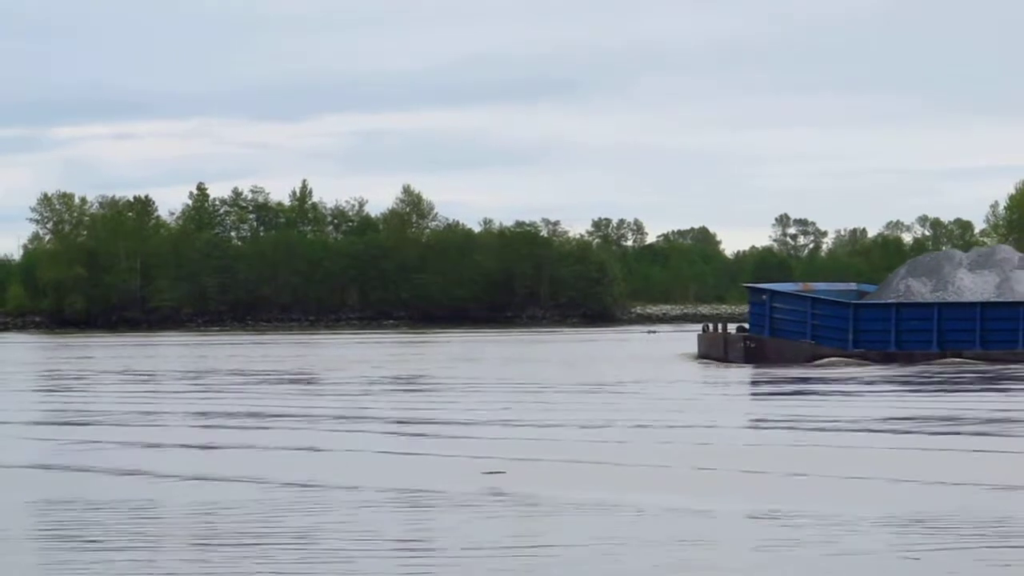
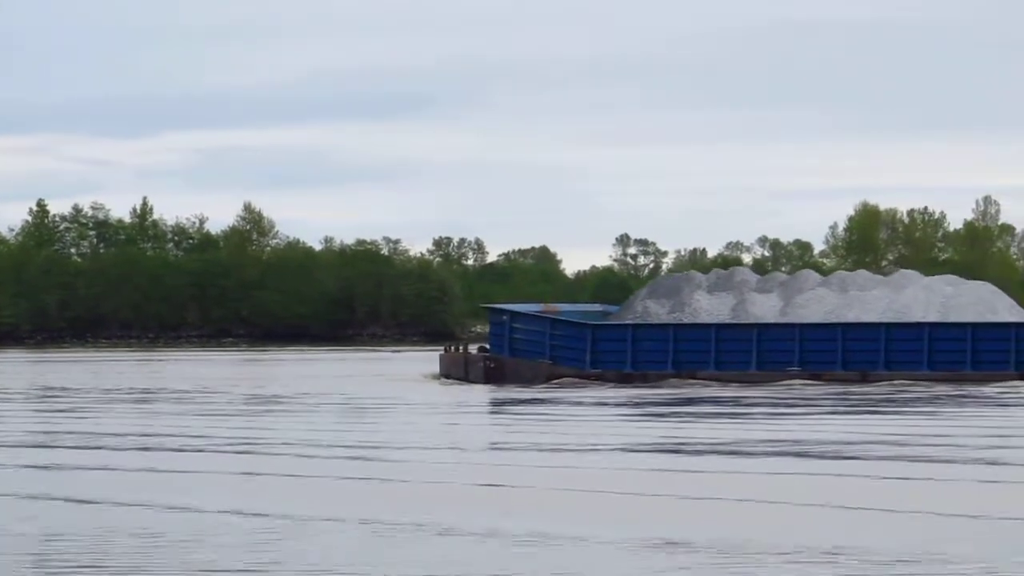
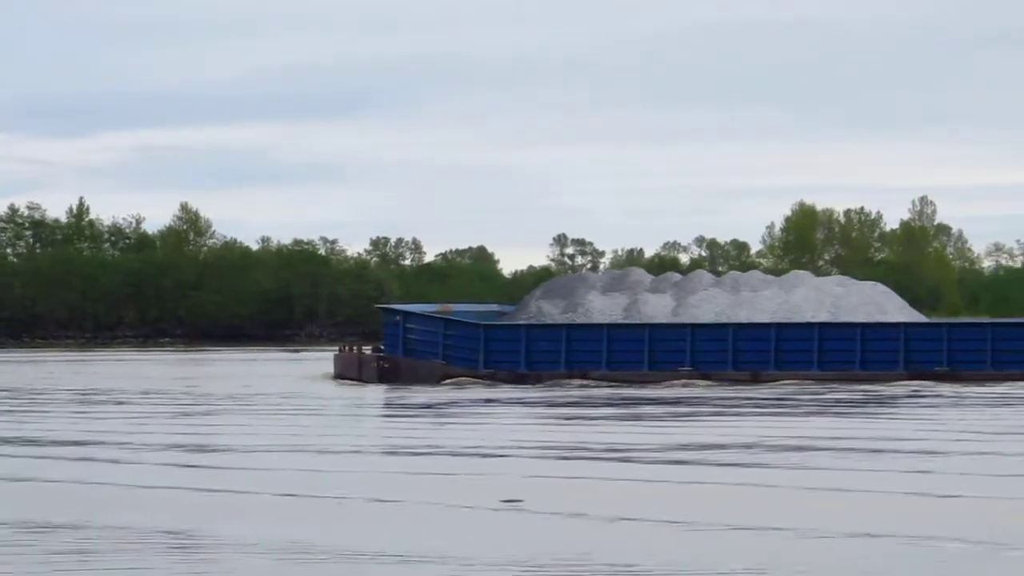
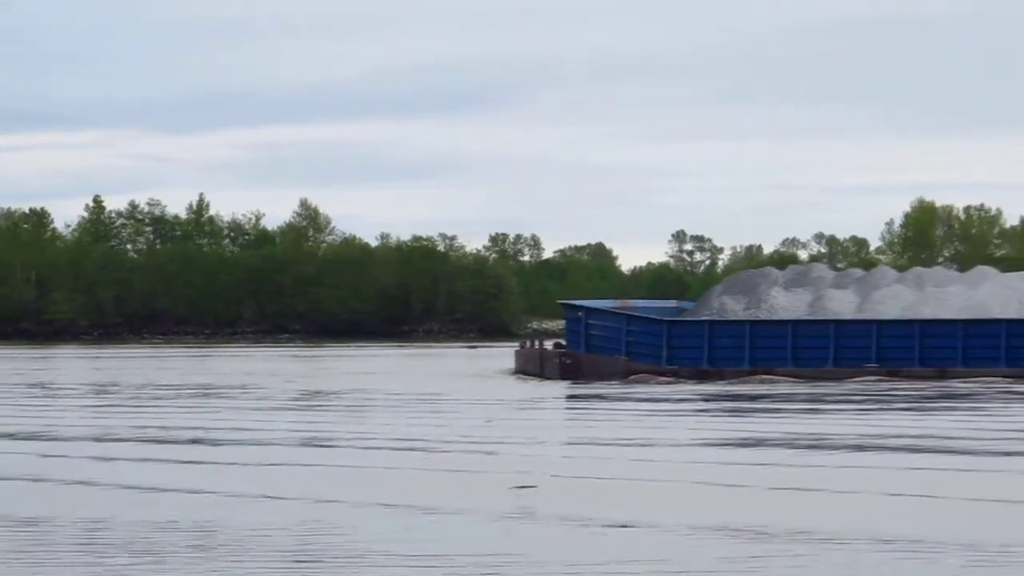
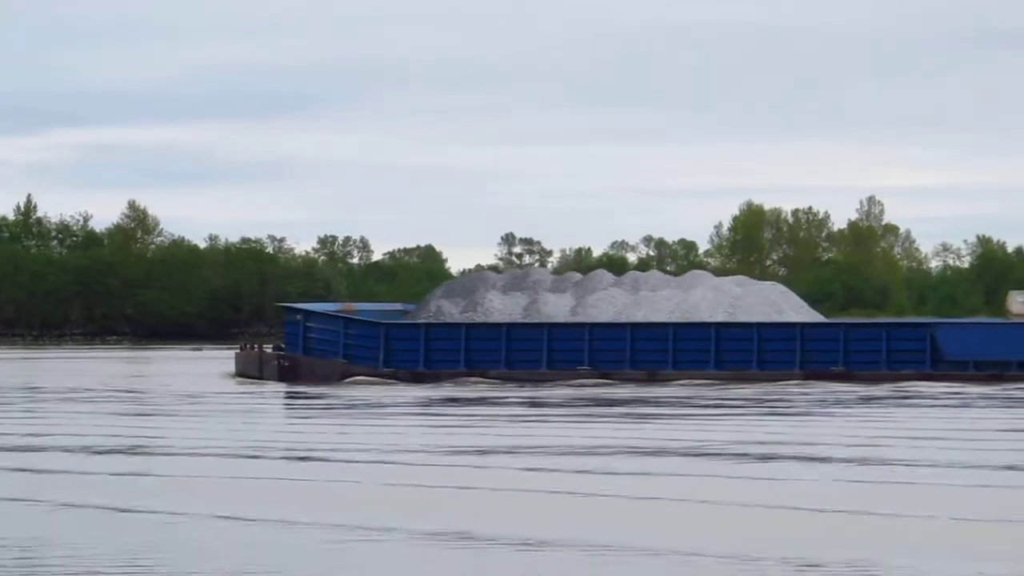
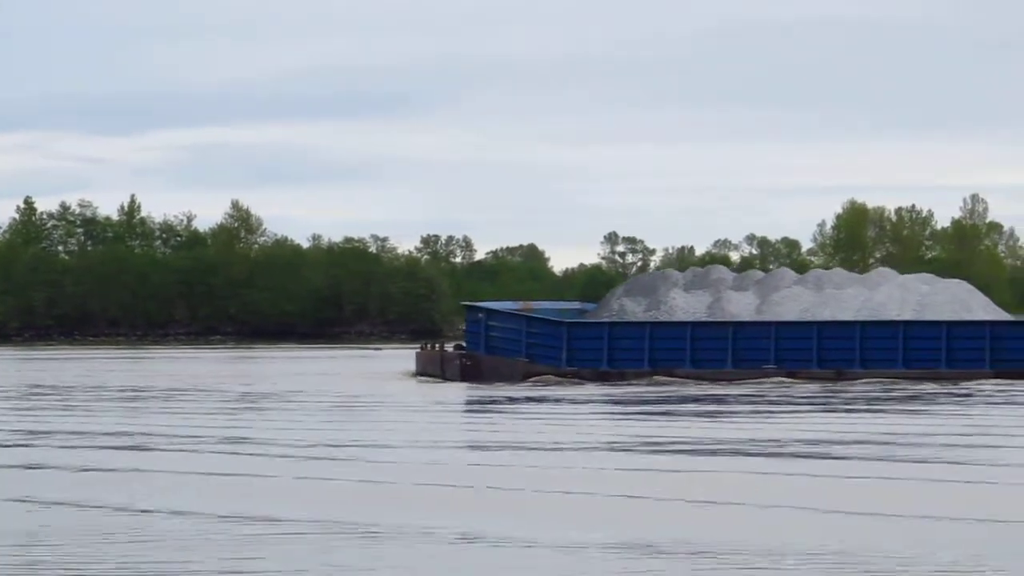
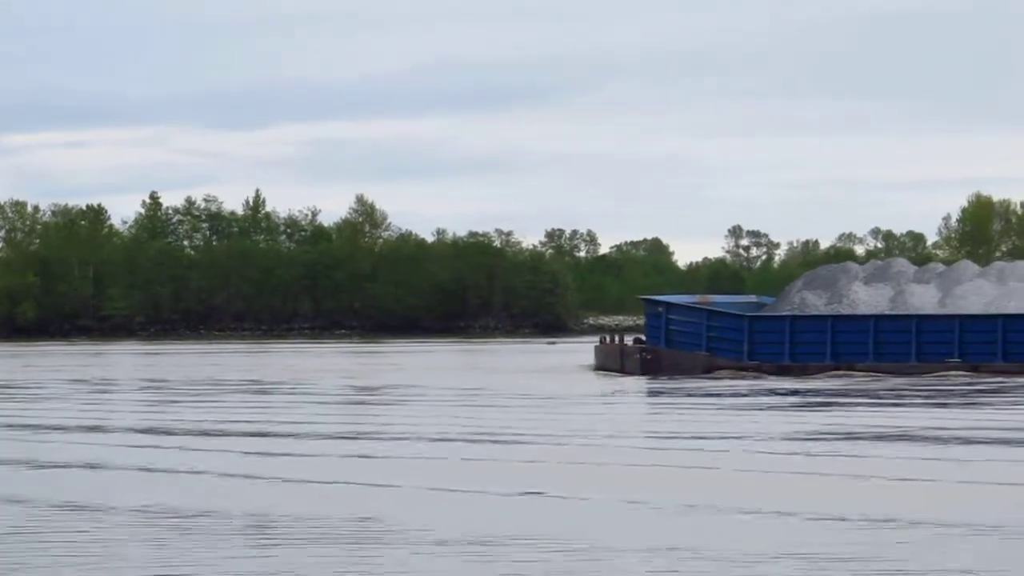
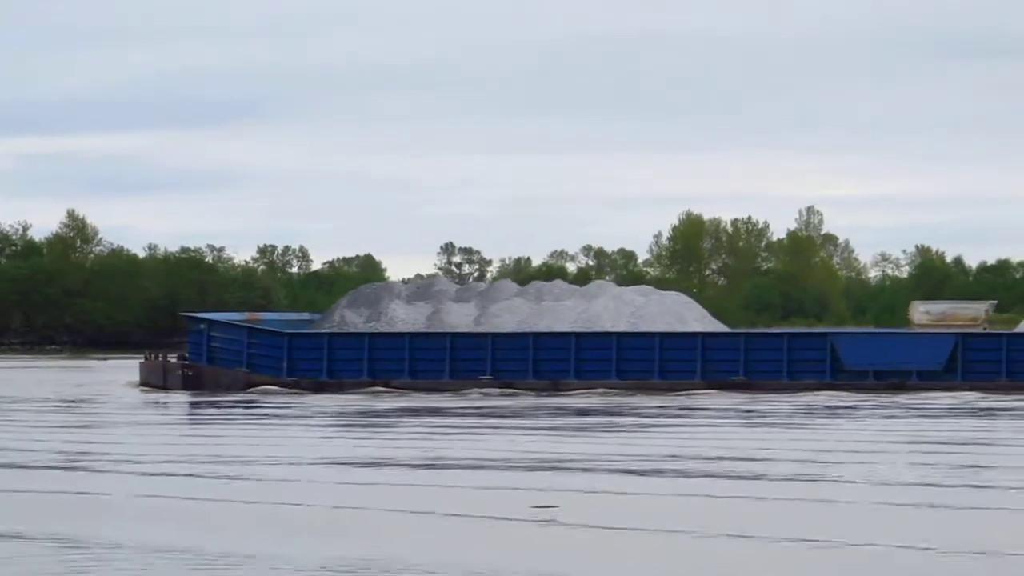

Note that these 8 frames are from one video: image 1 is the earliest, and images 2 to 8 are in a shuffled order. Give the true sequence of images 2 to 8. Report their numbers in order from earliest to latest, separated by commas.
7, 4, 2, 6, 3, 5, 8
